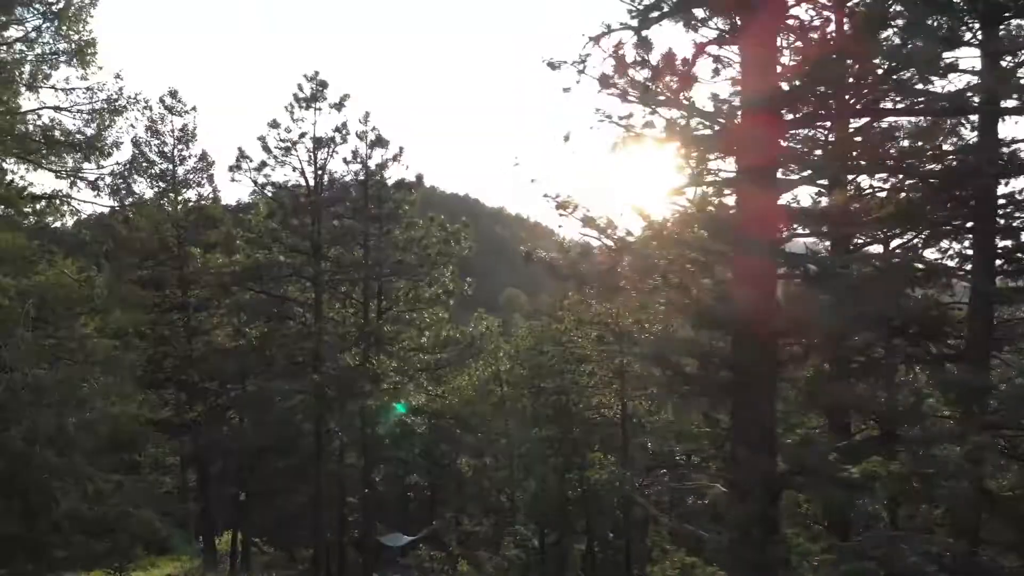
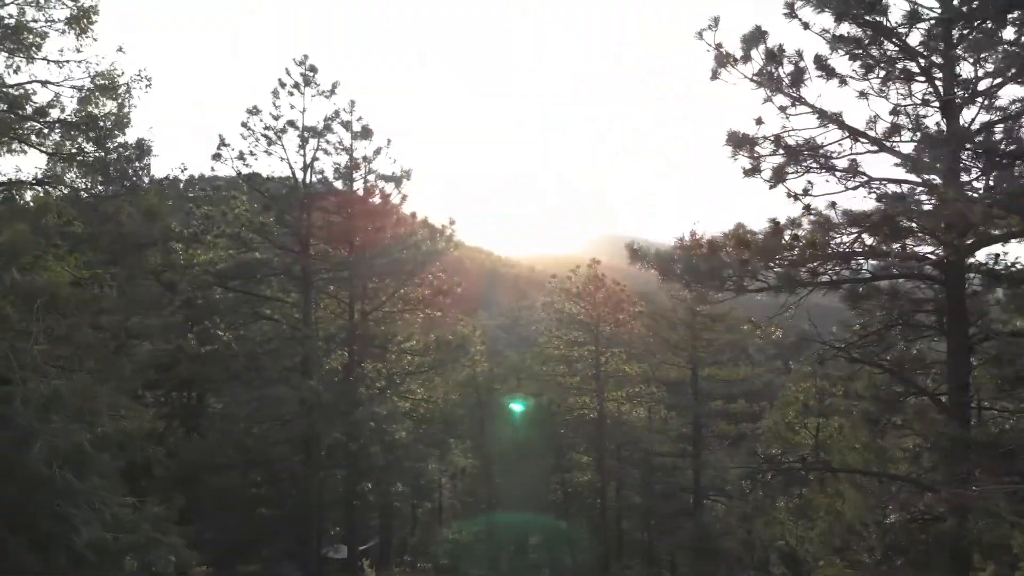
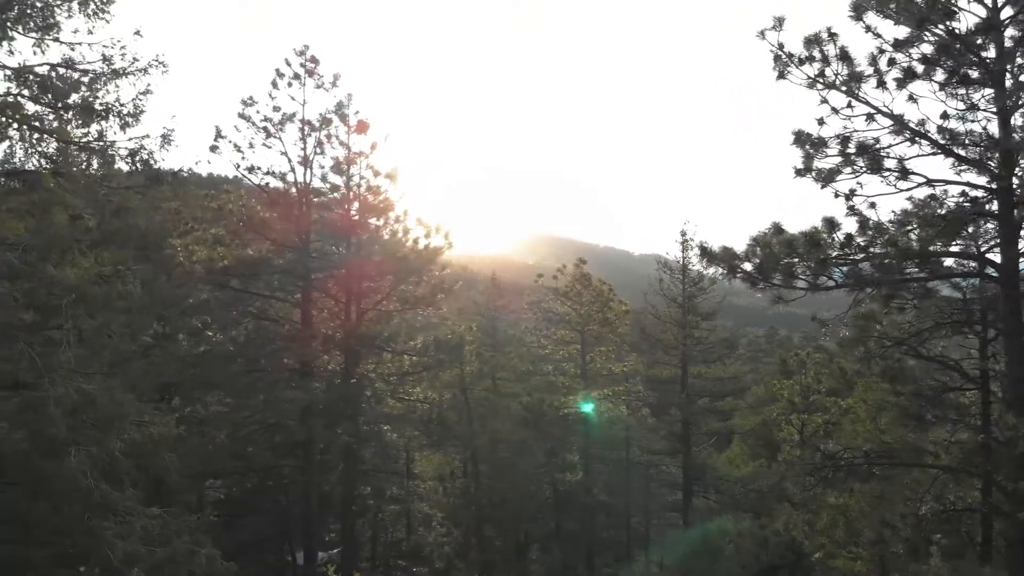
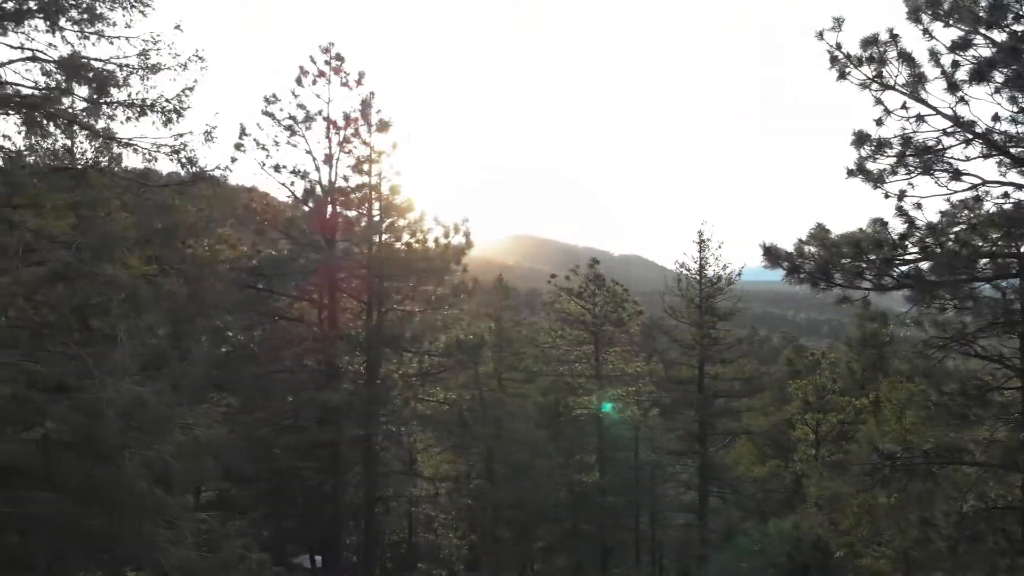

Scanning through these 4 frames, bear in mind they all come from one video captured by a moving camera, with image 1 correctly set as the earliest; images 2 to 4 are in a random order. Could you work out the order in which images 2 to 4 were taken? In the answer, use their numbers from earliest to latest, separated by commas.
2, 3, 4
